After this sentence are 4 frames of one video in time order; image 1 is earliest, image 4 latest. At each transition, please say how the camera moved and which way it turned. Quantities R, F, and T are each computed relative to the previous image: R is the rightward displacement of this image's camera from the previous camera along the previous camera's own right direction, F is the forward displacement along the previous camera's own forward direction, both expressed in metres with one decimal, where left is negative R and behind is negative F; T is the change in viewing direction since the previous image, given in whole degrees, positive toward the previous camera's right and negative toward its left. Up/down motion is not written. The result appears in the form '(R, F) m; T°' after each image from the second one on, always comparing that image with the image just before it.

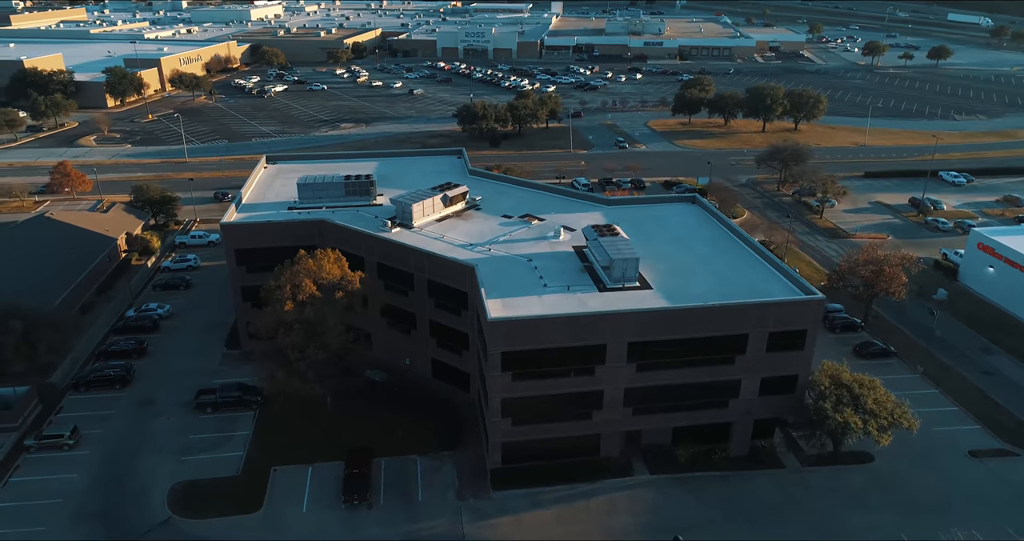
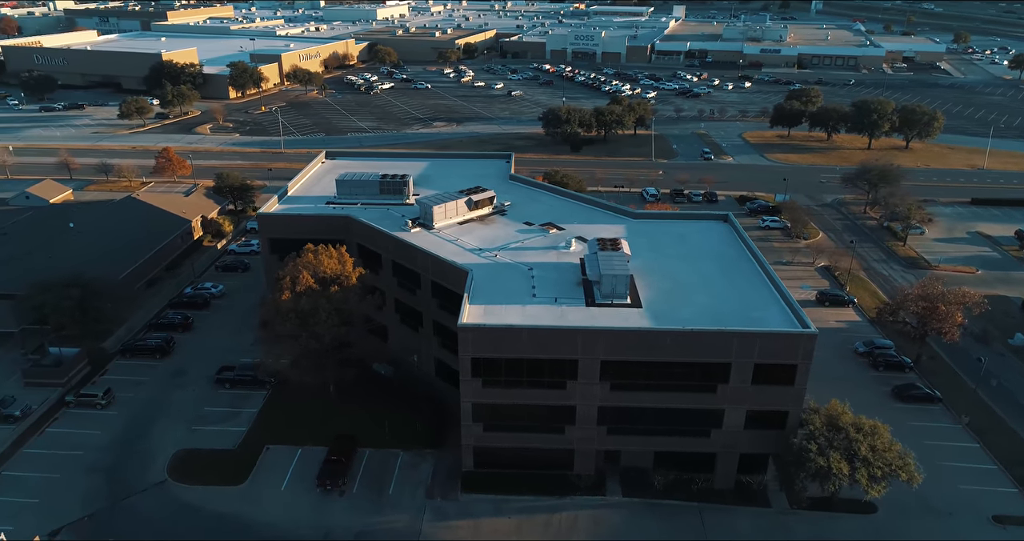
(+5.5, +0.2) m; -9°
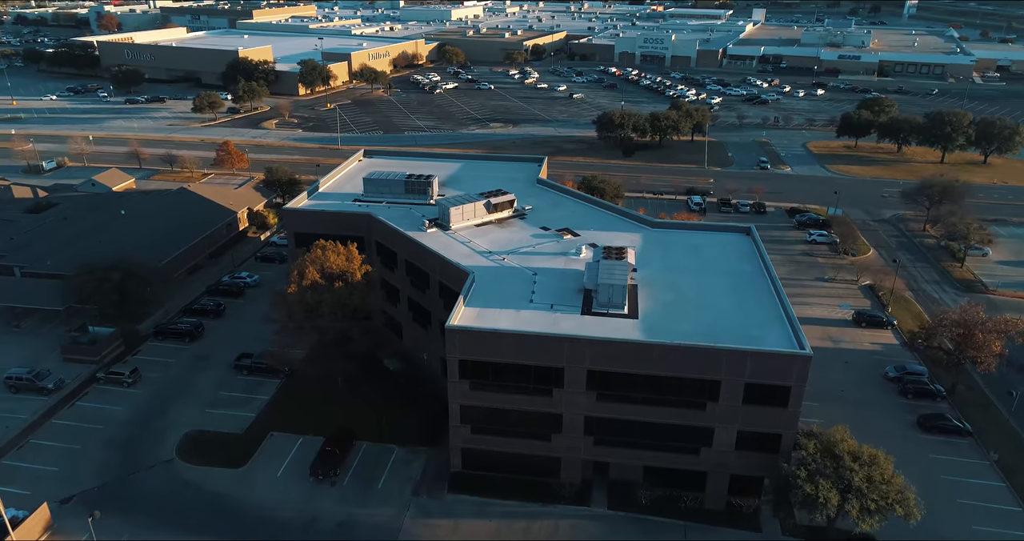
(+3.2, +0.1) m; -6°
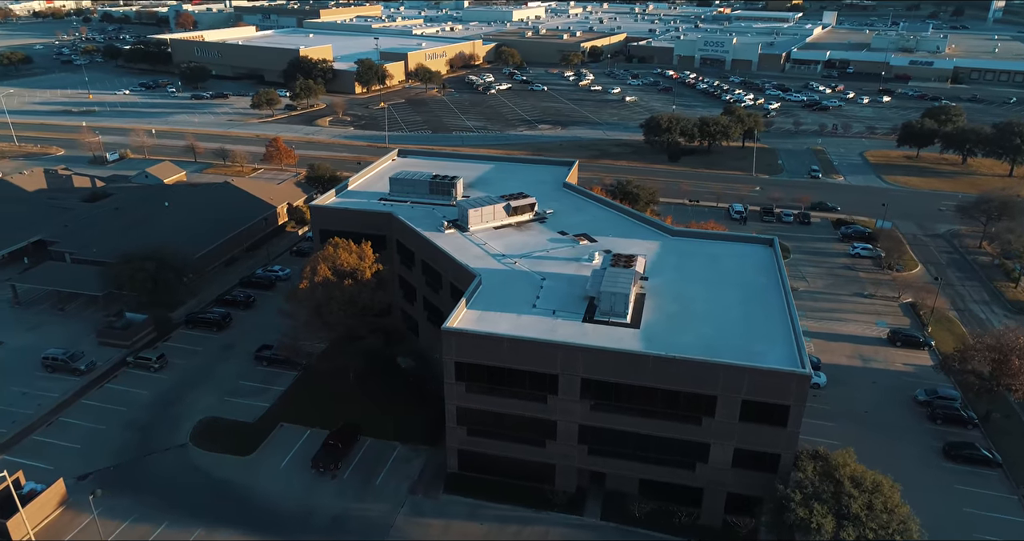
(+2.4, +0.1) m; -5°
